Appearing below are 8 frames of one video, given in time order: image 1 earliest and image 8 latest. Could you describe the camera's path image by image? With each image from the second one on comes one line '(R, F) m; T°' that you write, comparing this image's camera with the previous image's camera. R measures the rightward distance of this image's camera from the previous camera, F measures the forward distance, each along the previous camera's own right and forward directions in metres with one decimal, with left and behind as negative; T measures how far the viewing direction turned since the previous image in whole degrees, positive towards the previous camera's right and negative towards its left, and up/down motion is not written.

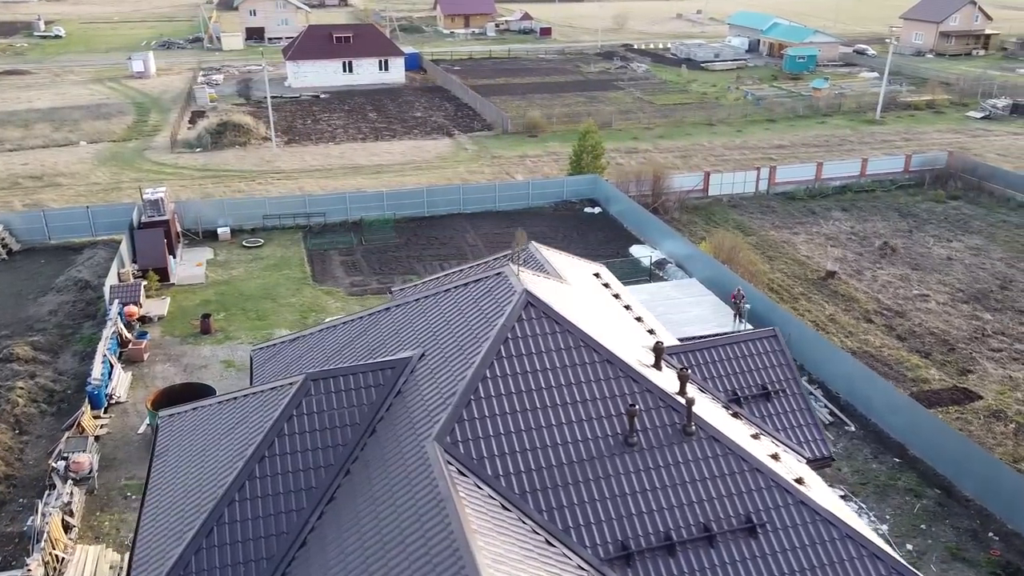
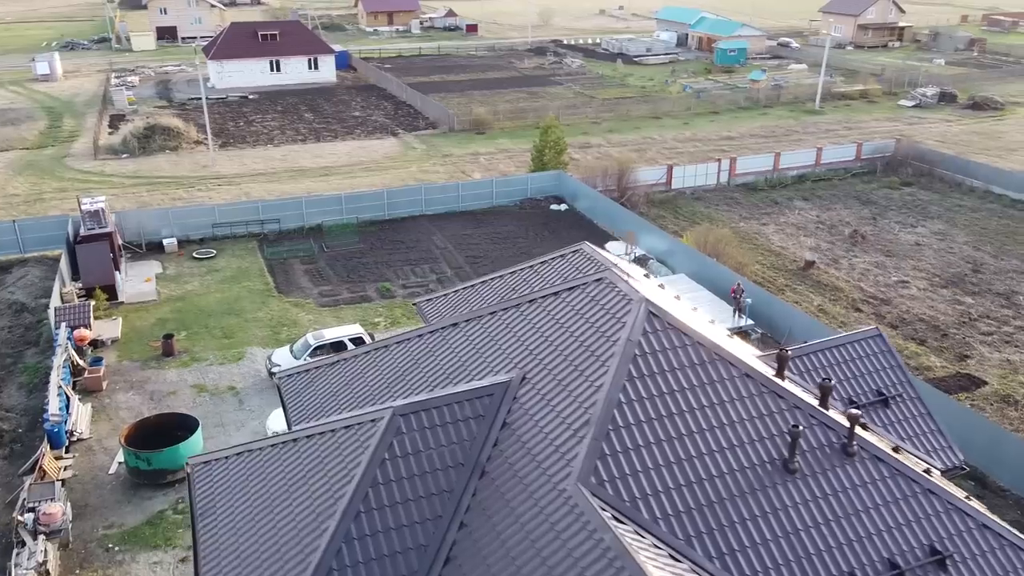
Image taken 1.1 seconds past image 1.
(-1.8, +1.3) m; +6°
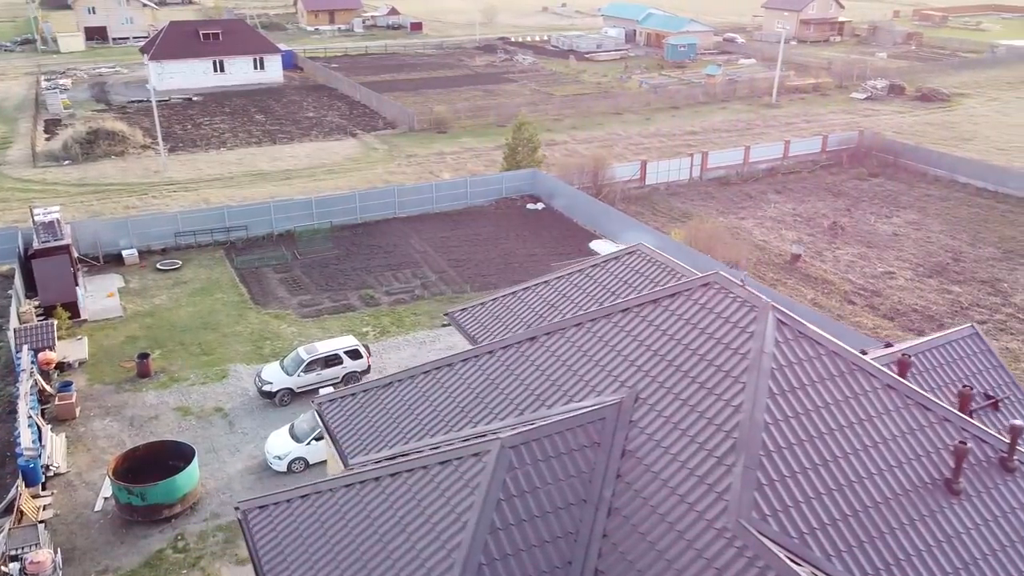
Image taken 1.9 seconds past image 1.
(-1.4, +0.9) m; +4°
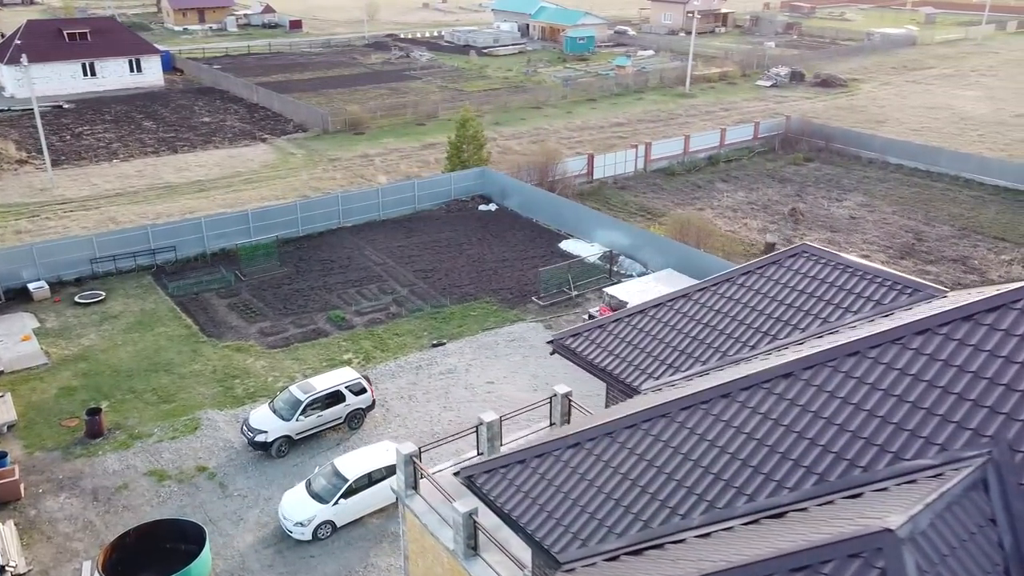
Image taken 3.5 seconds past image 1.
(-2.7, +2.1) m; +9°
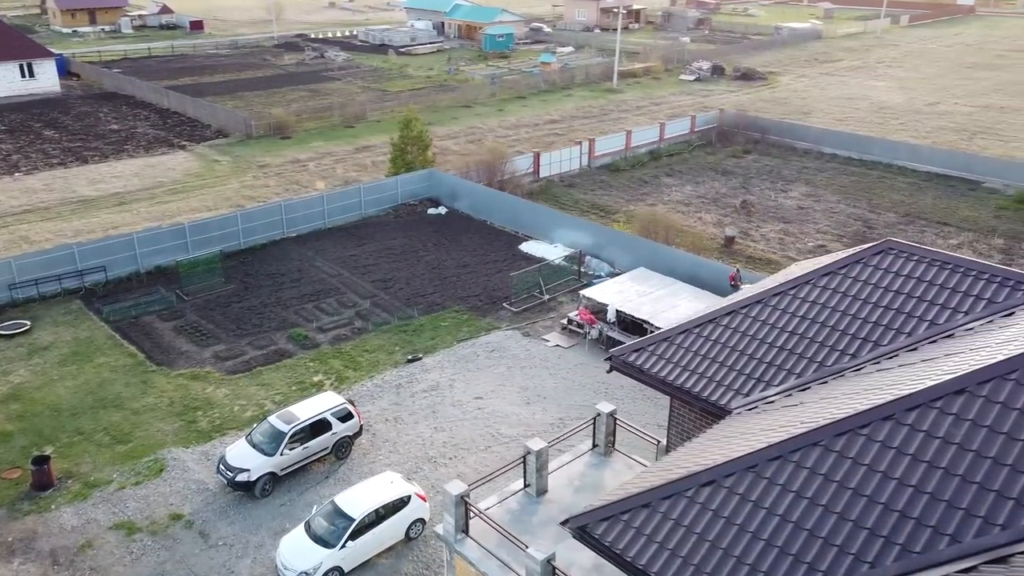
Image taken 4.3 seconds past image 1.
(-1.4, +1.0) m; +6°
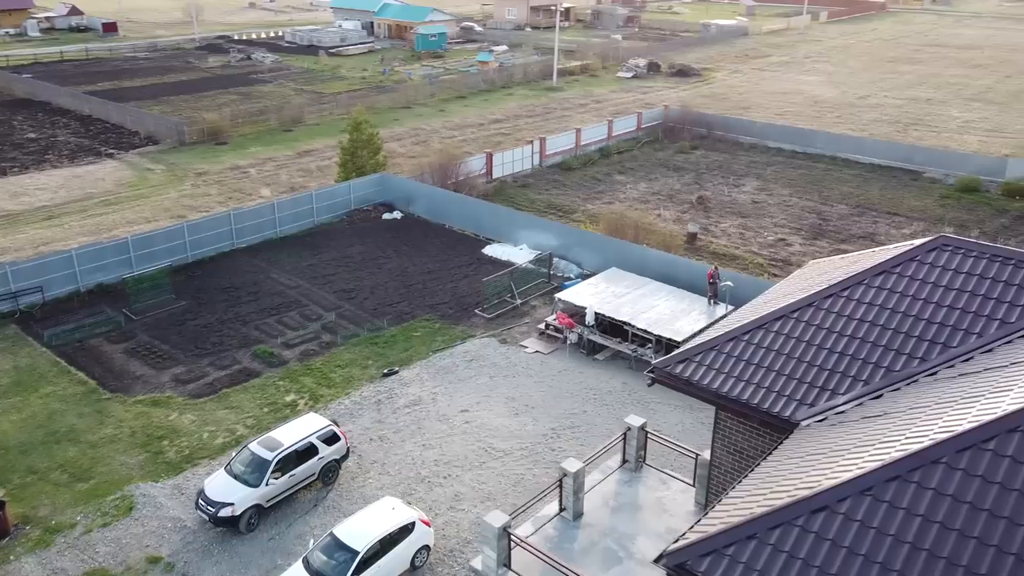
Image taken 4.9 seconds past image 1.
(-1.0, +0.7) m; +5°
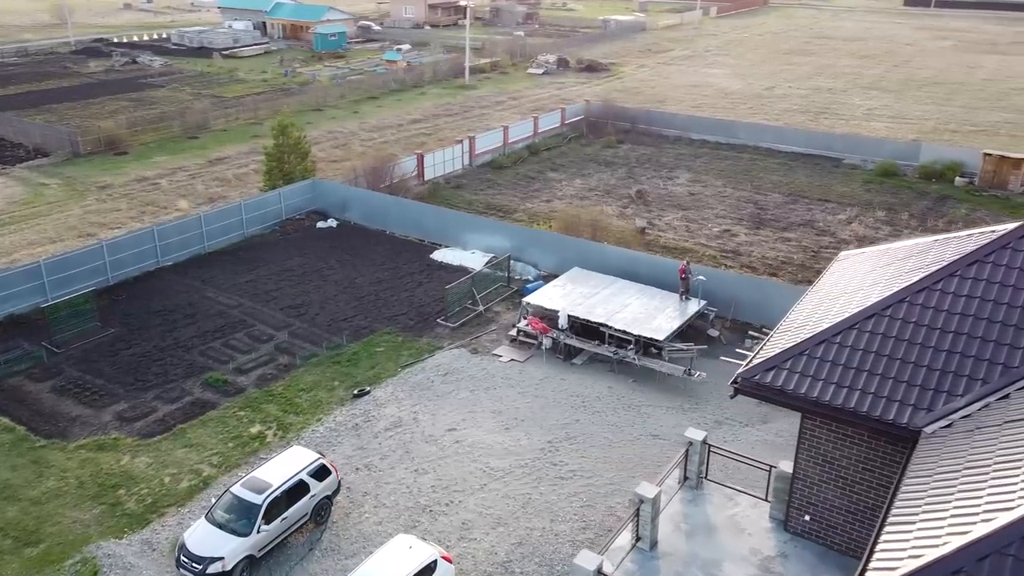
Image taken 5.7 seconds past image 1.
(-1.5, +1.0) m; +7°
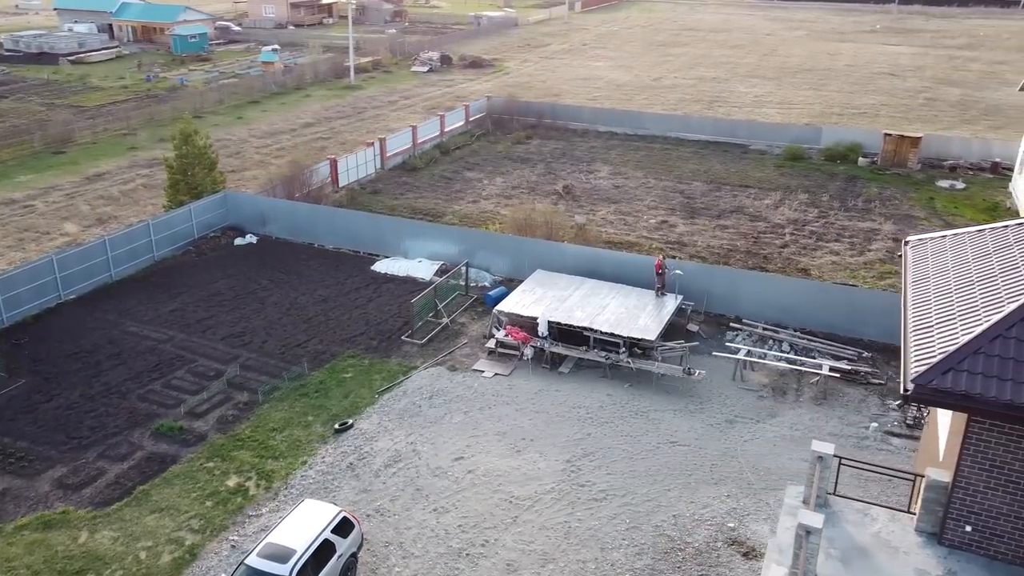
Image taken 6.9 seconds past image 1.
(-2.2, +1.3) m; +10°
